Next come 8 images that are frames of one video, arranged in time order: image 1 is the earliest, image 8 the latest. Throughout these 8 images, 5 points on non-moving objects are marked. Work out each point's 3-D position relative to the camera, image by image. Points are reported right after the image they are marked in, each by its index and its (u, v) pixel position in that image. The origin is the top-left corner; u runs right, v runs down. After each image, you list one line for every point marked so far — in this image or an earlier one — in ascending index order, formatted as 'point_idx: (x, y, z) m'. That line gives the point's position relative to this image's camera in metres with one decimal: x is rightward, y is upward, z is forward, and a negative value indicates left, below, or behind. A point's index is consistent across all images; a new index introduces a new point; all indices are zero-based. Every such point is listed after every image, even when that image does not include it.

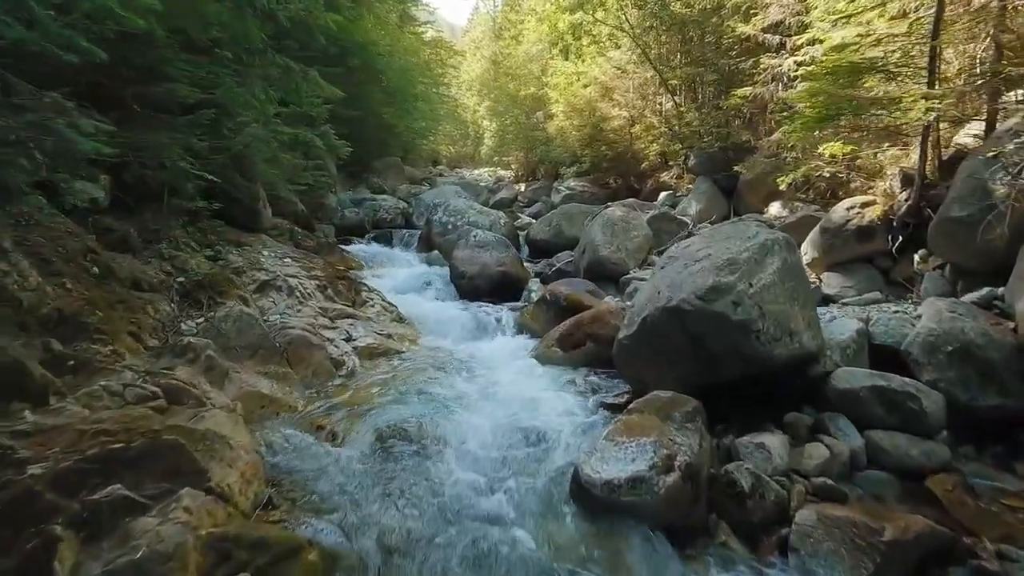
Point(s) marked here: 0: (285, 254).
0: (-3.0, +0.5, +7.6) m
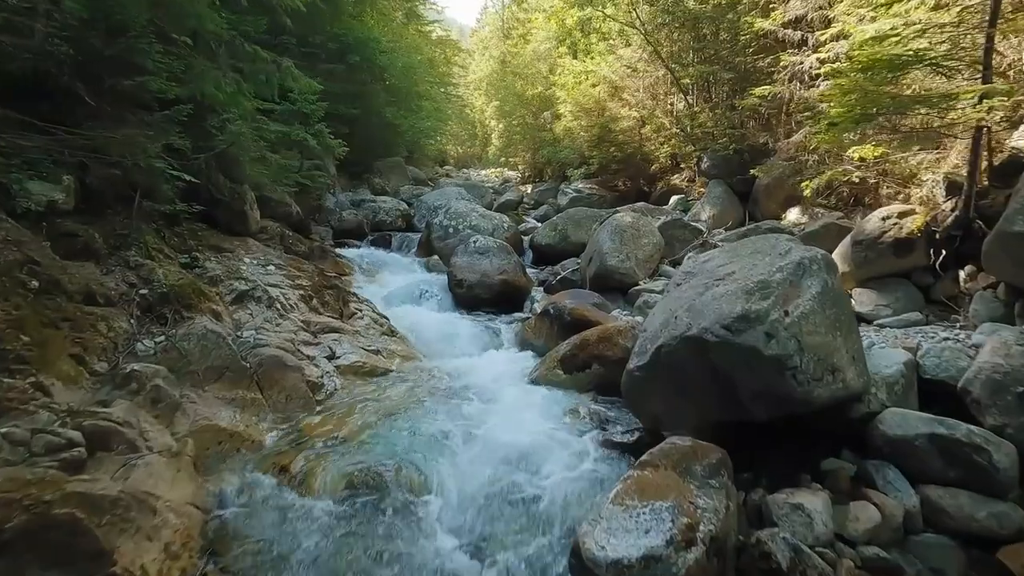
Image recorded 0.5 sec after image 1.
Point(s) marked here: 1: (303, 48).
0: (-3.0, +0.3, +7.1) m
1: (-4.9, +5.7, +13.6) m
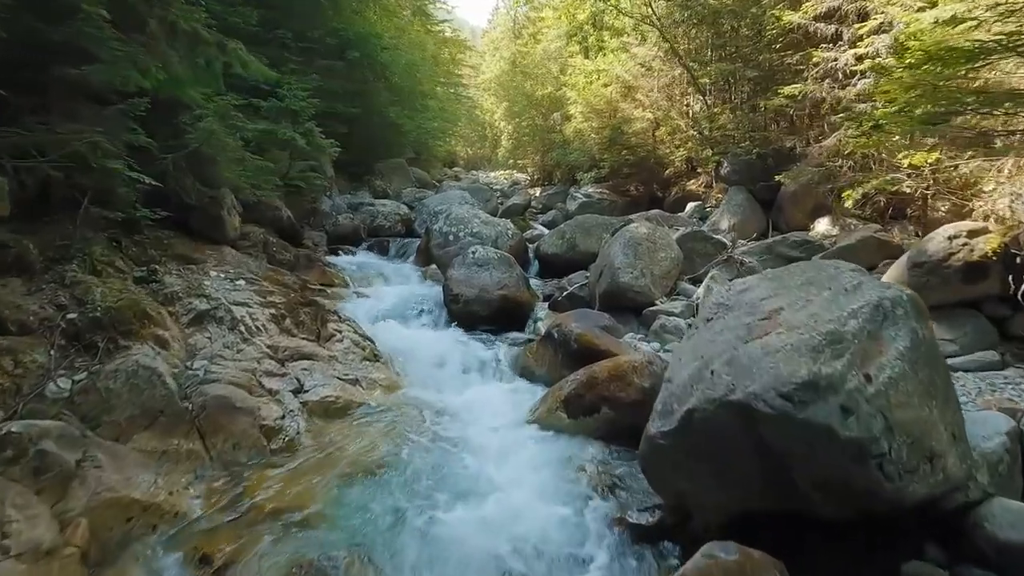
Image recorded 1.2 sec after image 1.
0: (-3.0, +0.2, +6.3) m
1: (-4.7, +5.5, +12.9) m
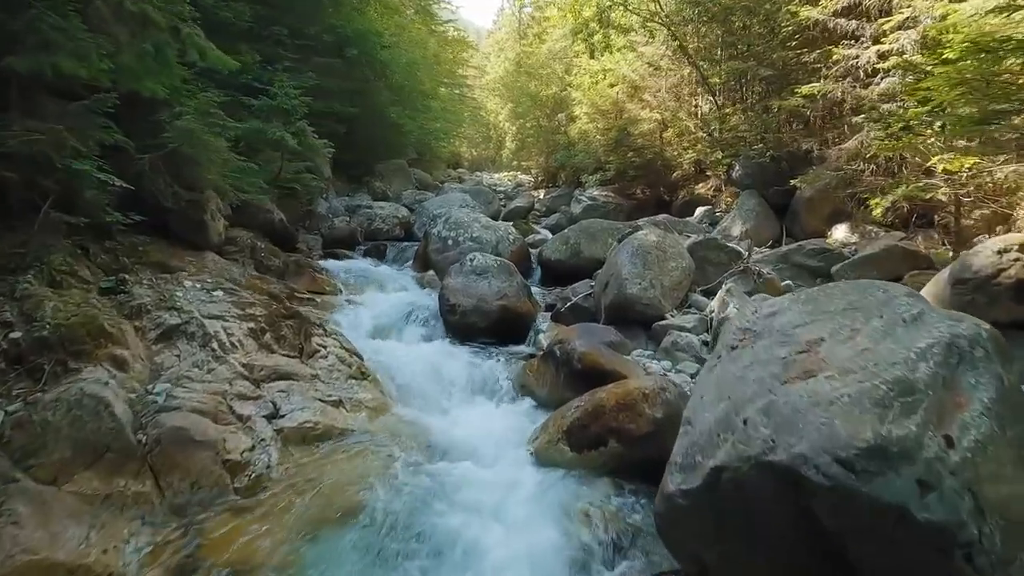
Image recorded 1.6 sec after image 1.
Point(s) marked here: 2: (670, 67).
0: (-3.0, +0.1, +5.9) m
1: (-4.7, +5.4, +12.5) m
2: (+3.9, +5.4, +14.1) m
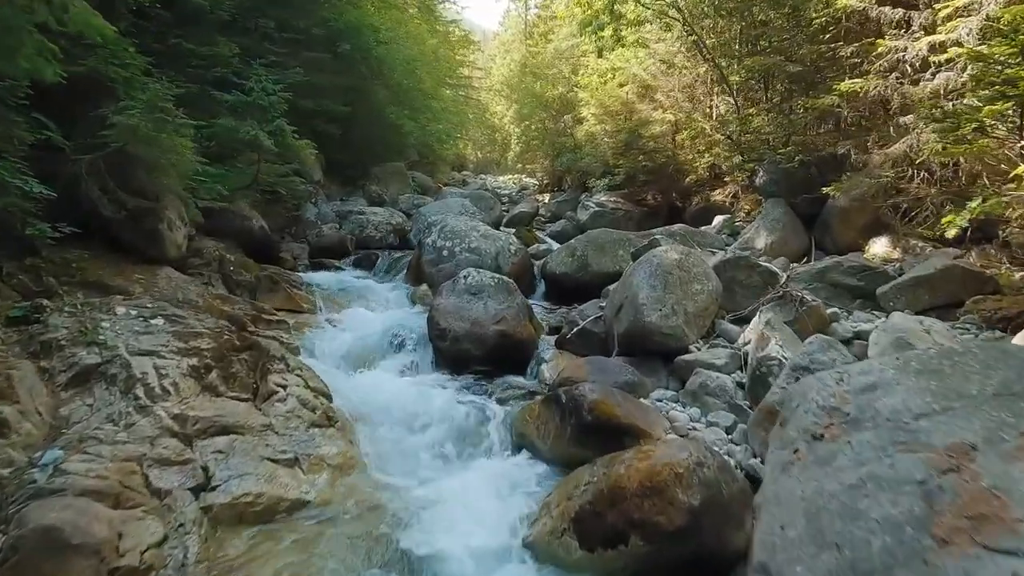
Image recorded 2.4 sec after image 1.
0: (-3.0, -0.2, +5.0) m
1: (-4.6, +5.2, +11.7) m
2: (+4.0, +5.1, +13.2) m
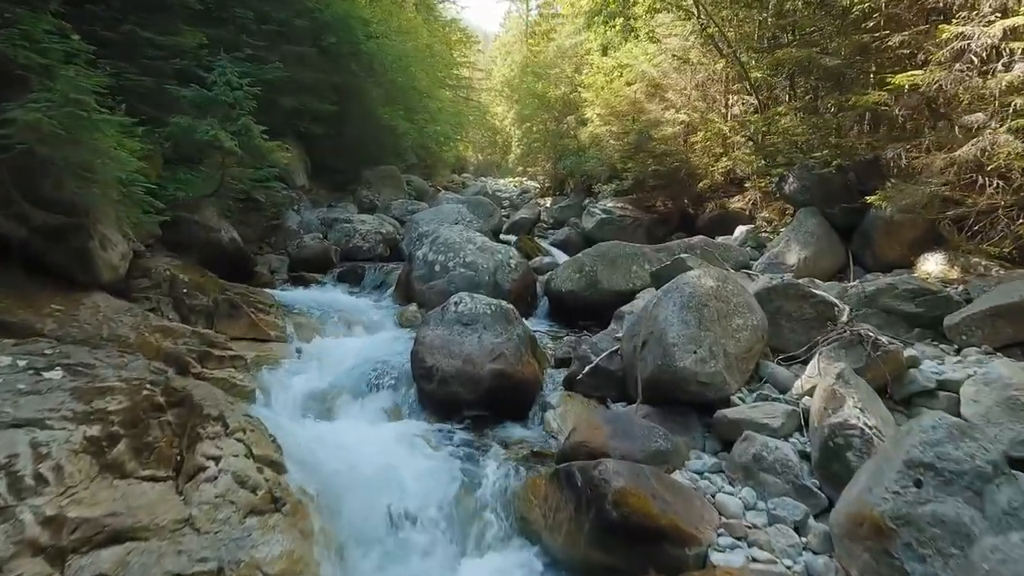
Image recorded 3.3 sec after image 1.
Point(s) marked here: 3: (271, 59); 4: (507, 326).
0: (-3.0, -0.4, +4.0) m
1: (-4.6, +4.9, +10.7) m
2: (+4.0, +4.8, +12.2) m
3: (-4.5, +4.2, +10.6) m
4: (-0.1, -0.4, +5.5) m
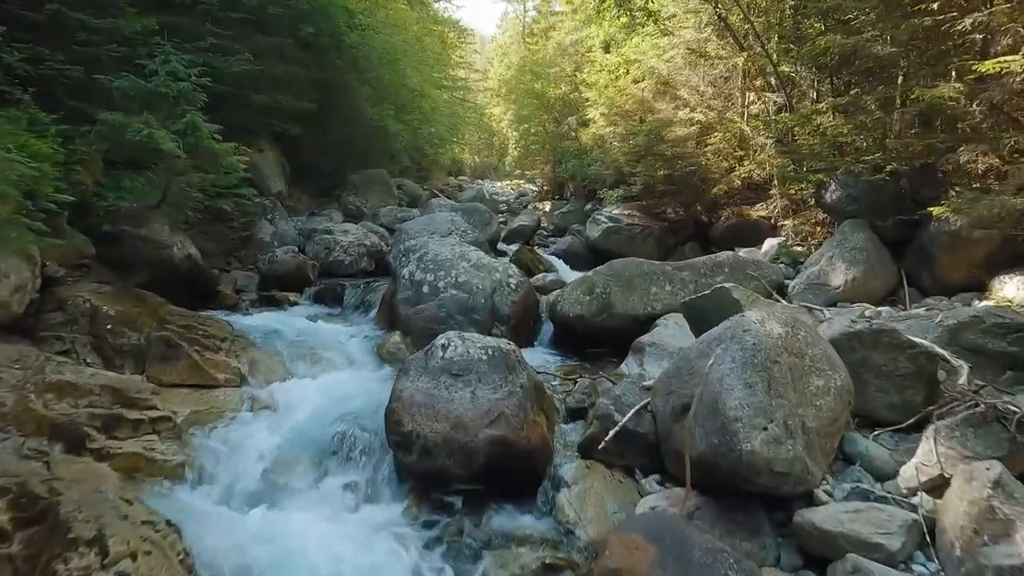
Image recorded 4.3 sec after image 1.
0: (-3.0, -0.7, +2.8) m
1: (-4.6, +4.6, +9.5) m
2: (+4.0, +4.5, +11.1) m
3: (-4.5, +3.9, +9.4) m
4: (0.0, -0.7, +4.4) m
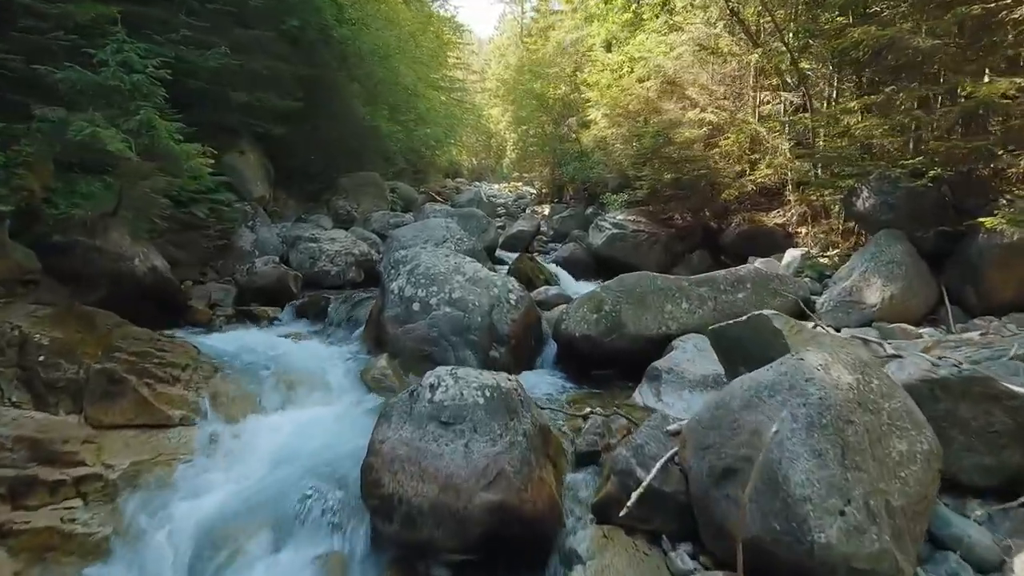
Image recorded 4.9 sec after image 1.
0: (-3.0, -0.9, +2.1) m
1: (-4.6, +4.4, +8.8) m
2: (+3.9, +4.3, +10.4) m
3: (-4.5, +3.7, +8.7) m
4: (0.0, -0.9, +3.7) m
